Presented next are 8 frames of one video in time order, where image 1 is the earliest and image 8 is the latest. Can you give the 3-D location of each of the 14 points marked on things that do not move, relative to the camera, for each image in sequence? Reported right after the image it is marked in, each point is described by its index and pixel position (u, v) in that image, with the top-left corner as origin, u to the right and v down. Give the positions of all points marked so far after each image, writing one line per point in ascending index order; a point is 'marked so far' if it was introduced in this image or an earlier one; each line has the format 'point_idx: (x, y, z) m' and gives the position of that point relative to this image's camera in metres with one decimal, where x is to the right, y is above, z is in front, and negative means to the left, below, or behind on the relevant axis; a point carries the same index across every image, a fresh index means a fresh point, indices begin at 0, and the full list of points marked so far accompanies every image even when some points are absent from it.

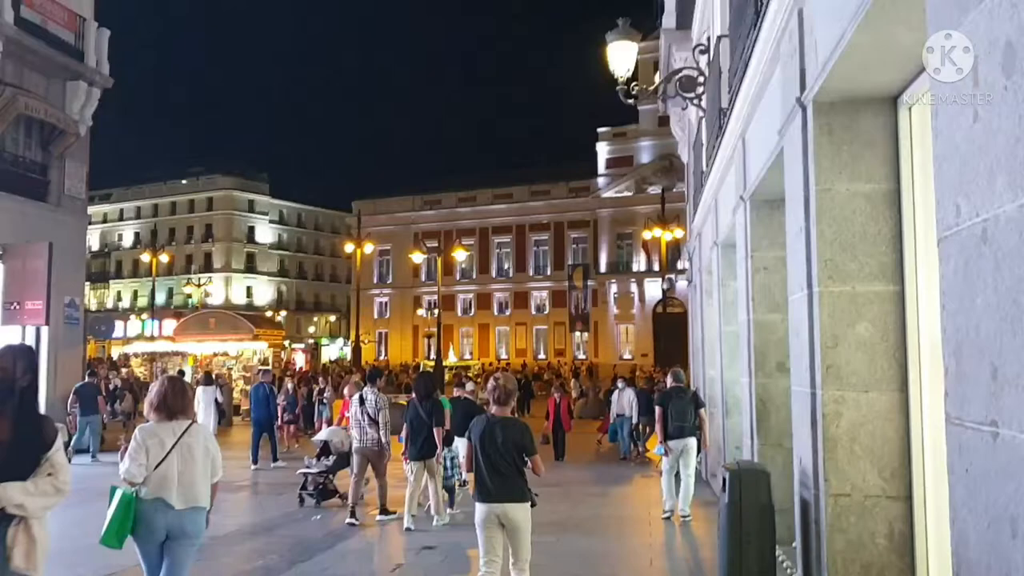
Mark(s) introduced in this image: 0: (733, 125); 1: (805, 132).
0: (+2.2, +1.6, +9.2) m
1: (+1.8, +1.0, +5.7) m
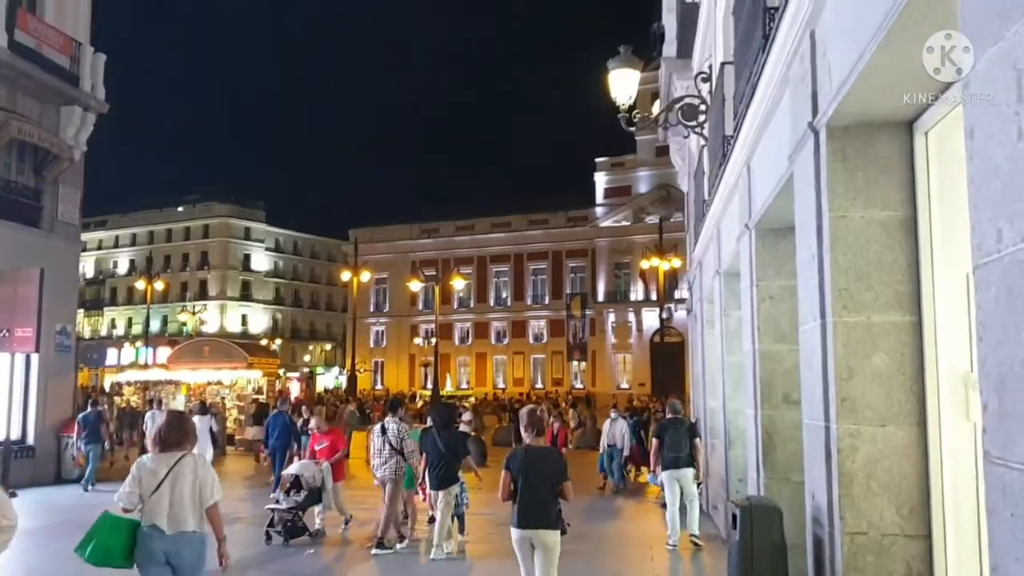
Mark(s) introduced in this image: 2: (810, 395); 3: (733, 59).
0: (+2.2, +1.3, +9.0) m
1: (+1.8, +0.8, +5.5) m
2: (+1.9, -0.7, +5.8) m
3: (+2.4, +2.4, +9.9) m
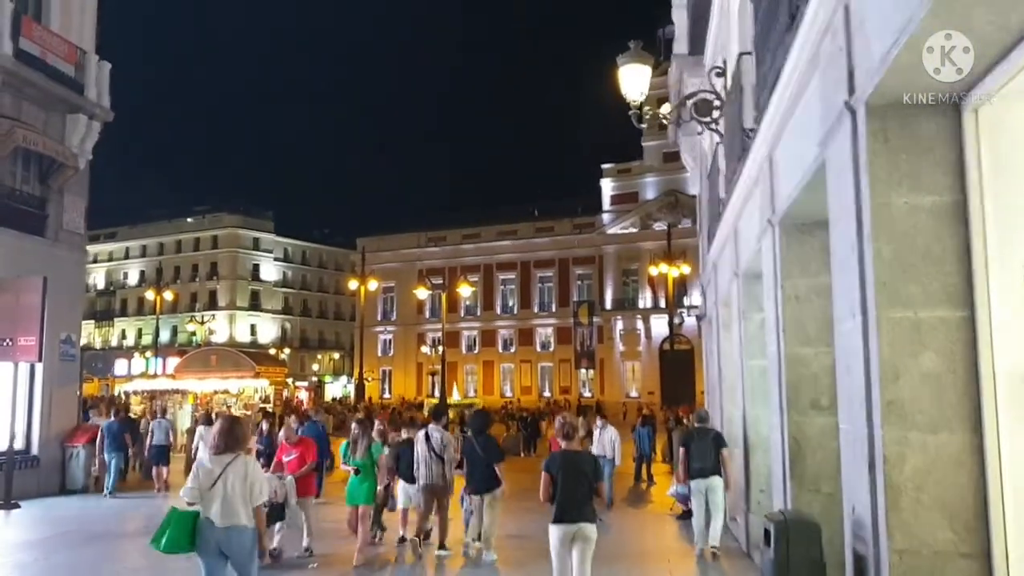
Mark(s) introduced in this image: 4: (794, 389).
0: (+2.3, +1.3, +8.6) m
1: (+1.9, +0.8, +5.1) m
2: (+1.9, -0.6, +5.3) m
3: (+2.5, +2.4, +9.5) m
4: (+2.4, -0.9, +8.0) m
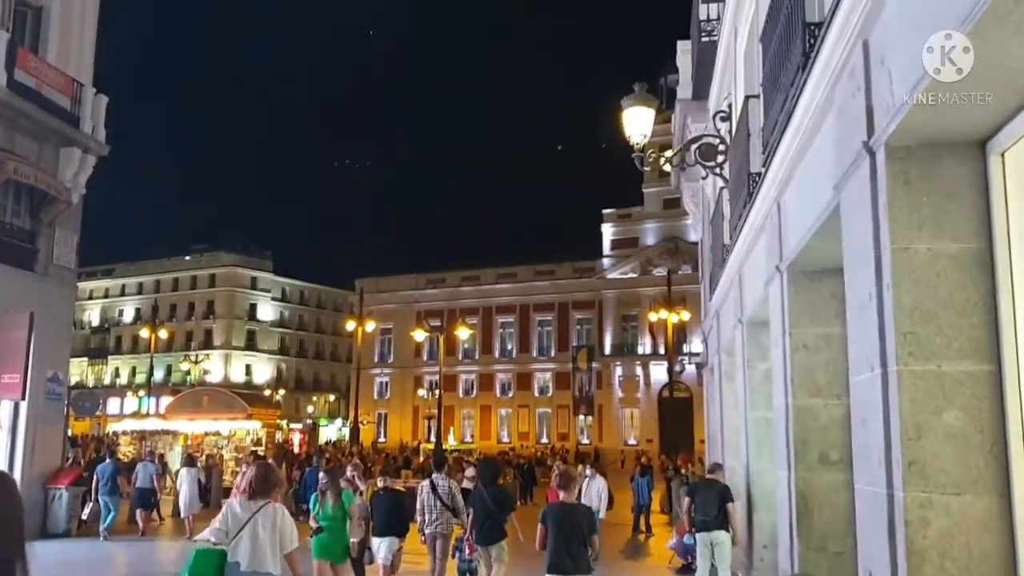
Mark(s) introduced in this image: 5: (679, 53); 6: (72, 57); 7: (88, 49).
0: (+2.3, +0.9, +8.4) m
1: (+1.9, +0.6, +4.8) m
2: (+1.9, -0.9, +5.0) m
3: (+2.5, +2.0, +9.3) m
4: (+2.4, -1.3, +7.6) m
5: (+2.9, +4.1, +16.1) m
6: (-9.2, +4.8, +19.5) m
7: (-9.1, +5.1, +20.0) m
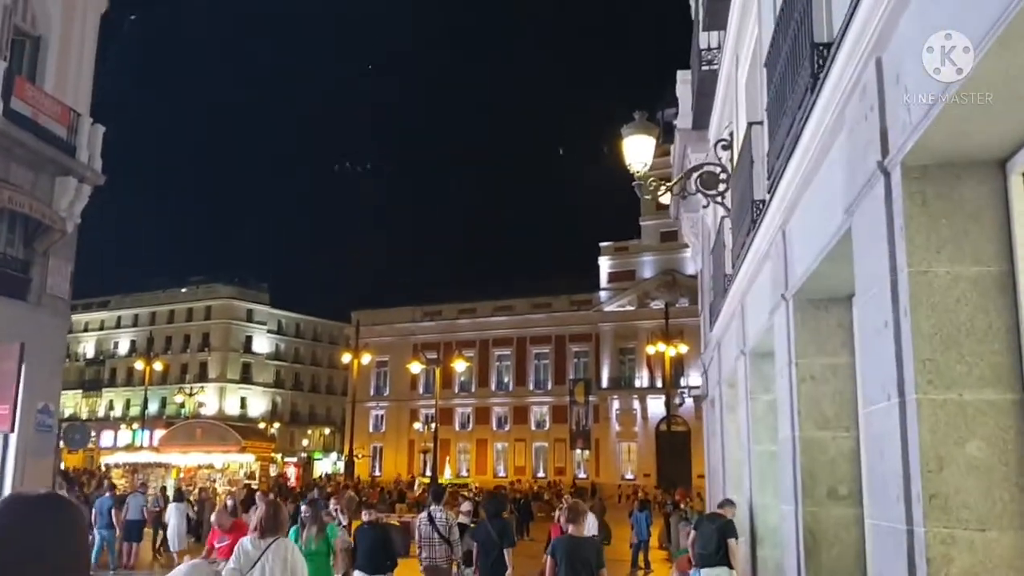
0: (+2.3, +0.6, +8.2) m
1: (+1.9, +0.4, +4.7) m
2: (+1.9, -1.0, +4.8) m
3: (+2.5, +1.7, +9.2) m
4: (+2.4, -1.5, +7.4) m
5: (+2.9, +3.5, +16.0) m
6: (-9.3, +4.2, +19.4) m
7: (-9.1, +4.5, +19.9) m
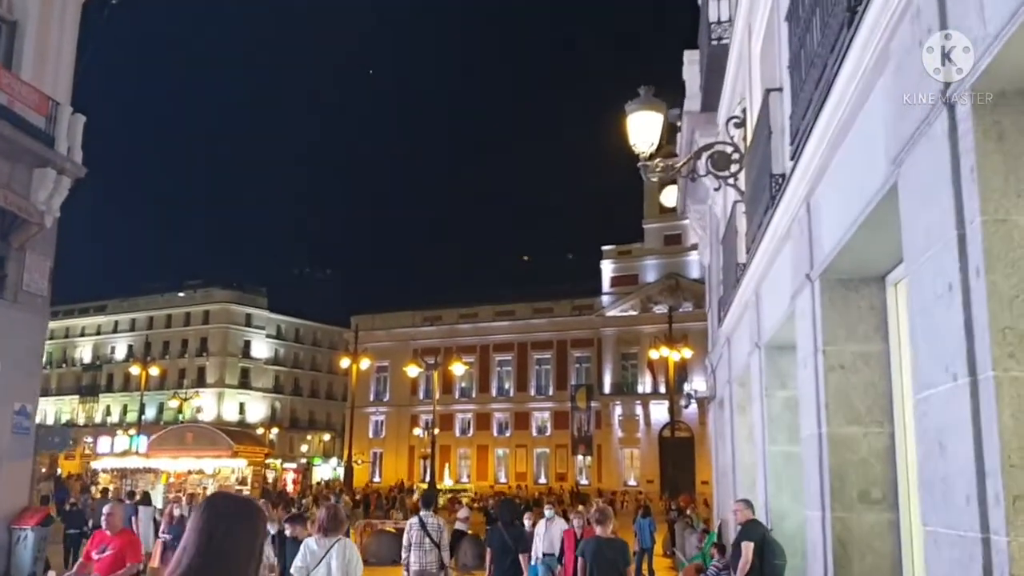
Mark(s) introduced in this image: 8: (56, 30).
0: (+2.2, +0.8, +7.4) m
1: (+1.8, +0.6, +3.8) m
2: (+1.8, -0.9, +4.0) m
3: (+2.4, +1.8, +8.4) m
4: (+2.3, -1.3, +6.6) m
5: (+2.8, +3.6, +15.2) m
6: (-9.3, +4.3, +18.7) m
7: (-9.2, +4.6, +19.2) m
8: (-9.2, +5.3, +18.9) m
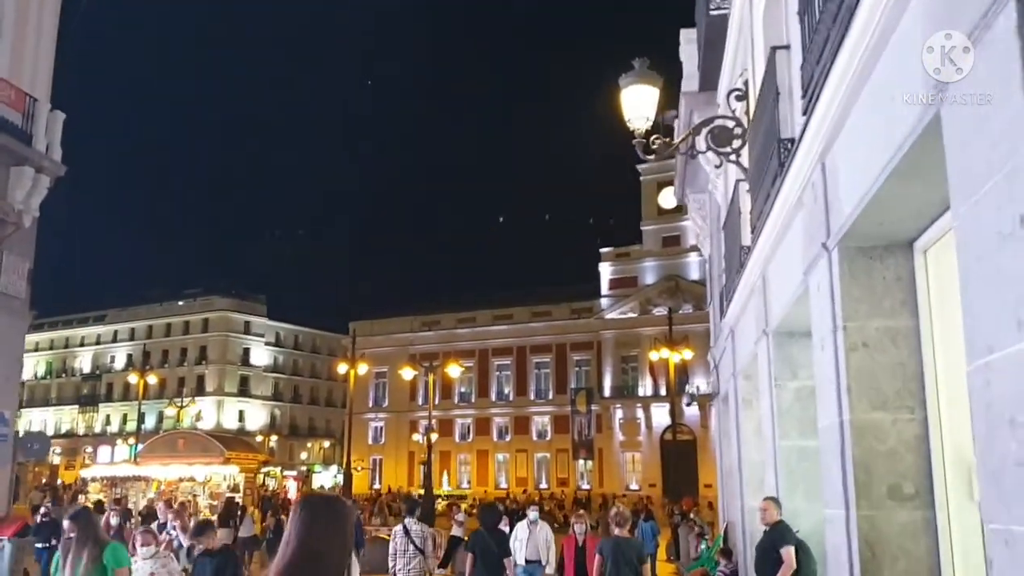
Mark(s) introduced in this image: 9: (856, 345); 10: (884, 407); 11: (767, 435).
0: (+2.1, +1.0, +6.6) m
1: (+1.7, +0.8, +3.1) m
2: (+1.7, -0.6, +3.2) m
3: (+2.3, +2.0, +7.6) m
4: (+2.2, -1.1, +5.8) m
5: (+2.7, +3.8, +14.5) m
6: (-9.5, +4.3, +17.9) m
7: (-9.3, +4.5, +18.4) m
8: (-9.4, +5.3, +18.2) m
9: (+2.2, -0.4, +5.9) m
10: (+2.3, -0.7, +5.8) m
11: (+2.6, -1.5, +9.3) m
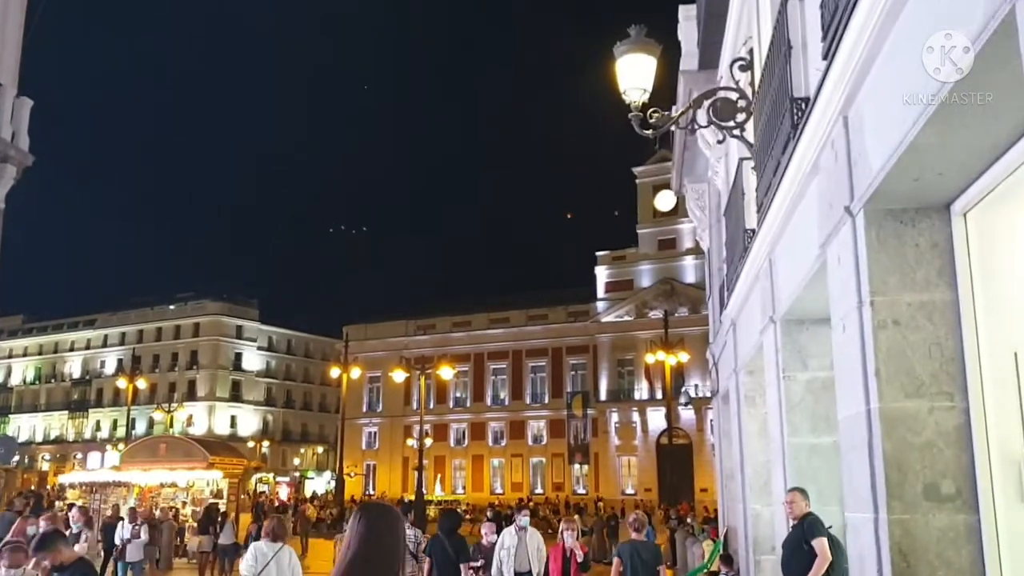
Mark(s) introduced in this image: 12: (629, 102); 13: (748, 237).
0: (+2.0, +1.1, +5.8) m
1: (+1.6, +1.0, +2.3) m
2: (+1.6, -0.5, +2.4) m
3: (+2.1, +2.2, +6.8) m
4: (+2.1, -1.0, +5.0) m
5: (+2.5, +3.9, +13.7) m
6: (-9.6, +4.4, +17.1) m
7: (-9.5, +4.6, +17.6) m
8: (-9.6, +5.3, +17.4) m
9: (+2.1, -0.2, +5.1) m
10: (+2.2, -0.6, +5.0) m
11: (+2.4, -1.3, +8.5) m
12: (+1.2, +1.9, +9.5) m
13: (+2.5, +0.5, +9.8) m
